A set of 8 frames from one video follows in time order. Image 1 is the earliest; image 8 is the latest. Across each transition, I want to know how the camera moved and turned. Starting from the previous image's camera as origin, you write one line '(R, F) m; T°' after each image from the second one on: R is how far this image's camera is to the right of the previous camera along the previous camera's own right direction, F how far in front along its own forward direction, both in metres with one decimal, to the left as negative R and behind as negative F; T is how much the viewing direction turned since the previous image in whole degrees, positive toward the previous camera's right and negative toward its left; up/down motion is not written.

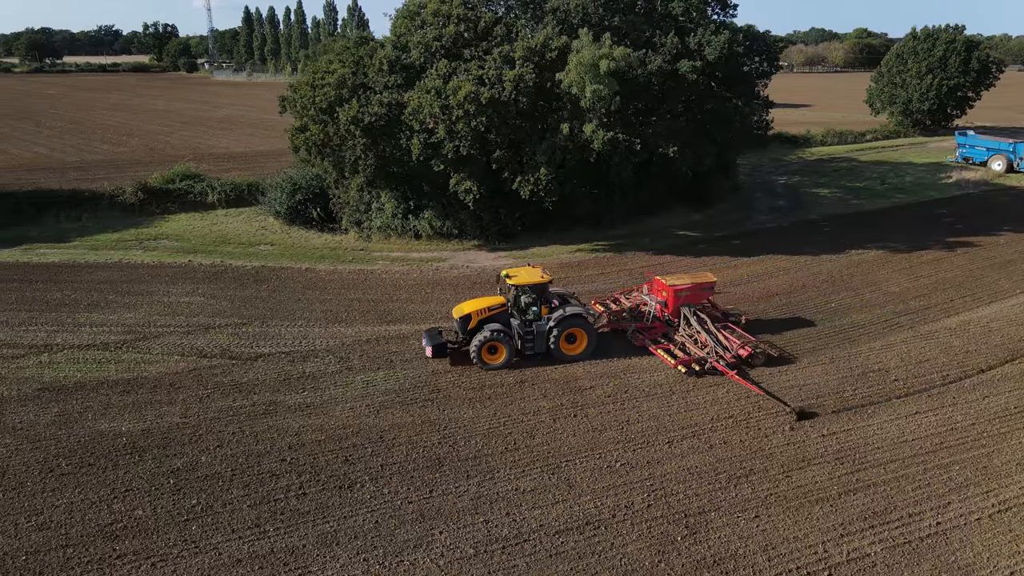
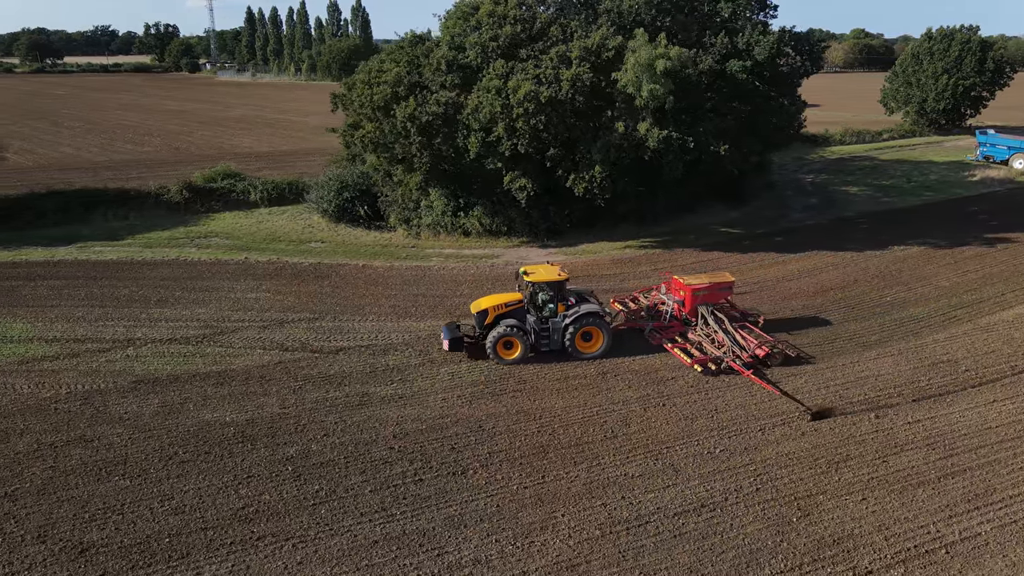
(-1.5, -0.3) m; 0°
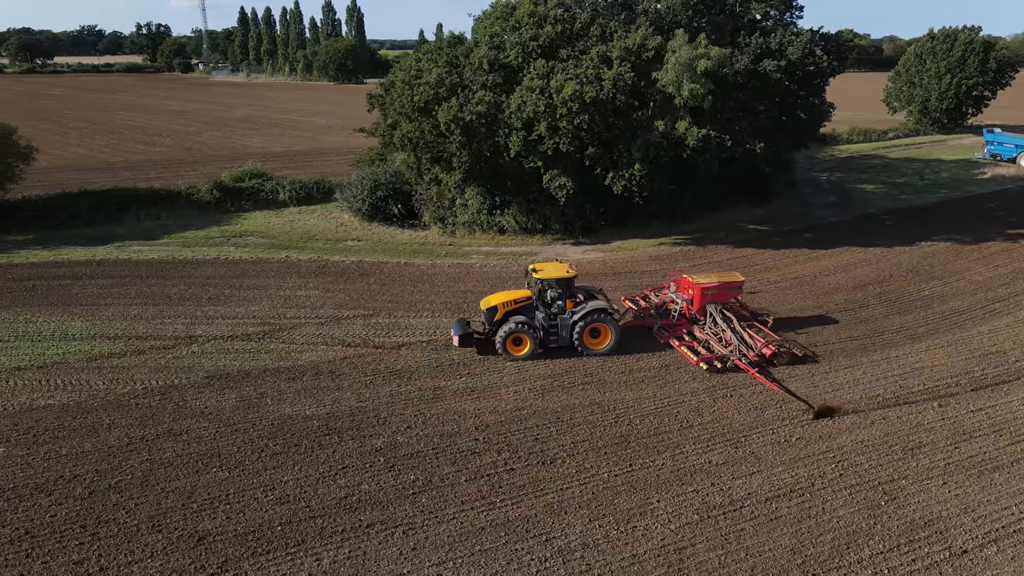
(-1.4, -0.3) m; +1°
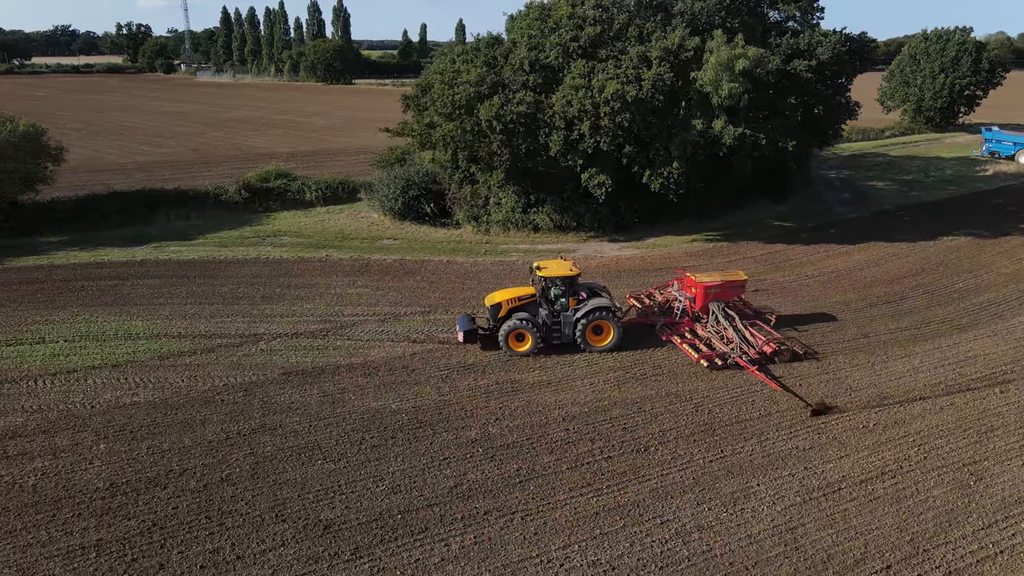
(-1.6, -0.3) m; +2°
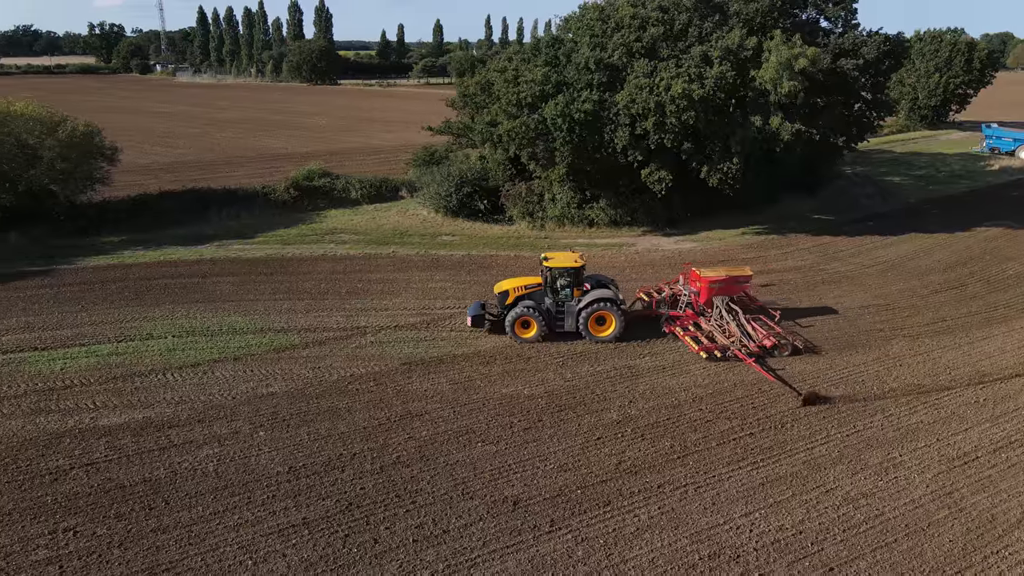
(-2.6, -0.4) m; +2°
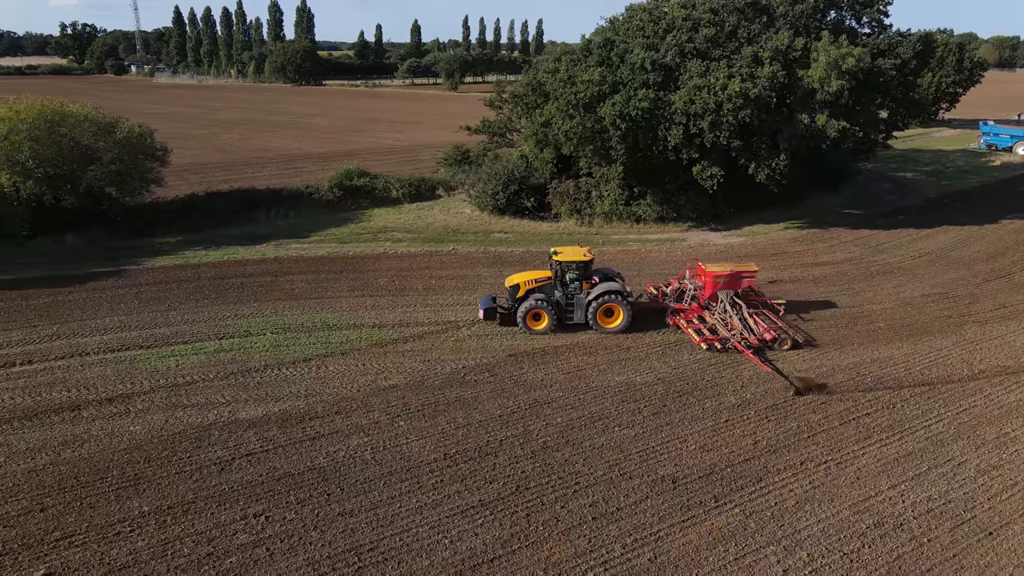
(-2.5, -0.4) m; +2°
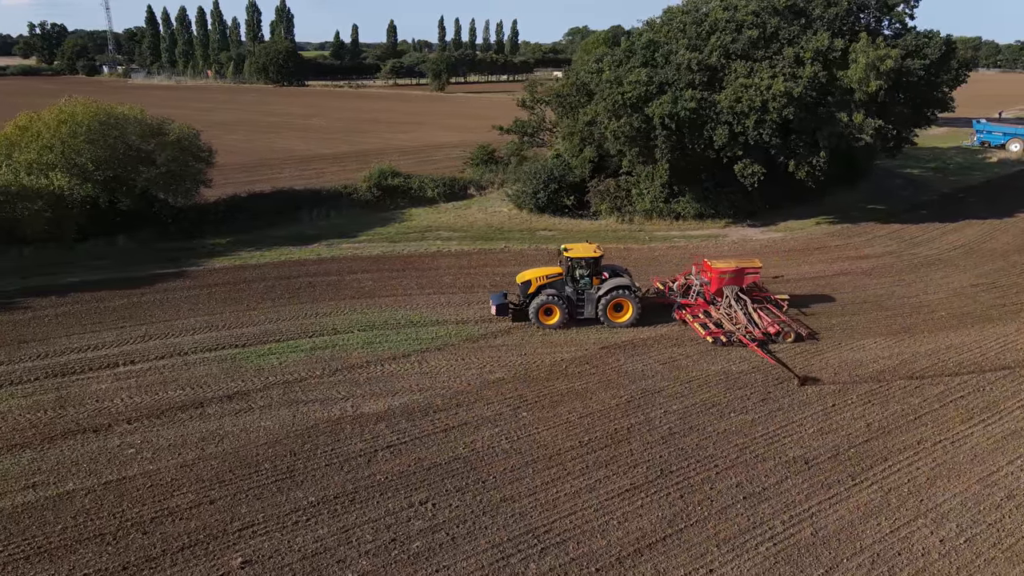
(-2.3, -0.3) m; +2°
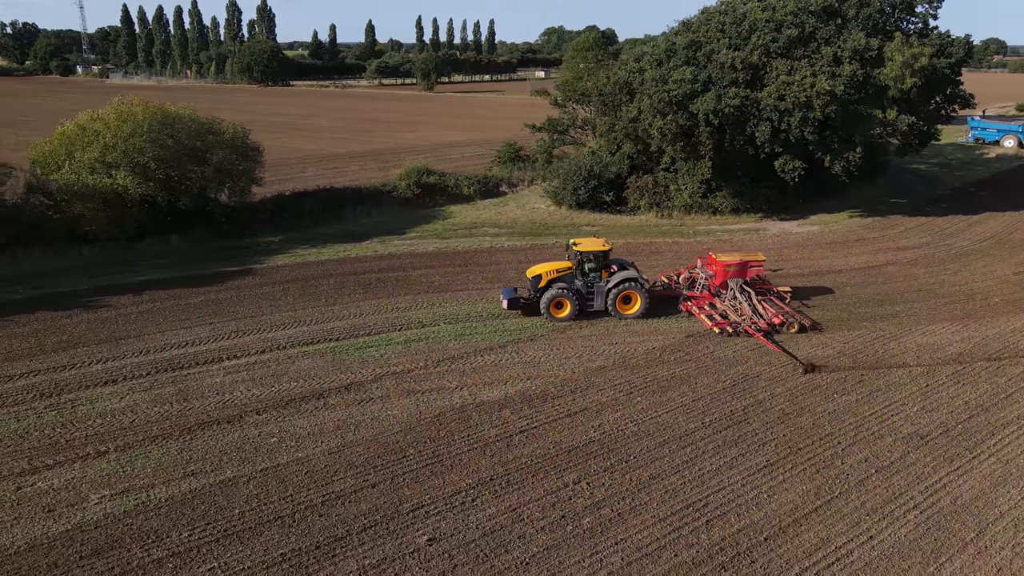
(-2.3, -0.3) m; +2°
